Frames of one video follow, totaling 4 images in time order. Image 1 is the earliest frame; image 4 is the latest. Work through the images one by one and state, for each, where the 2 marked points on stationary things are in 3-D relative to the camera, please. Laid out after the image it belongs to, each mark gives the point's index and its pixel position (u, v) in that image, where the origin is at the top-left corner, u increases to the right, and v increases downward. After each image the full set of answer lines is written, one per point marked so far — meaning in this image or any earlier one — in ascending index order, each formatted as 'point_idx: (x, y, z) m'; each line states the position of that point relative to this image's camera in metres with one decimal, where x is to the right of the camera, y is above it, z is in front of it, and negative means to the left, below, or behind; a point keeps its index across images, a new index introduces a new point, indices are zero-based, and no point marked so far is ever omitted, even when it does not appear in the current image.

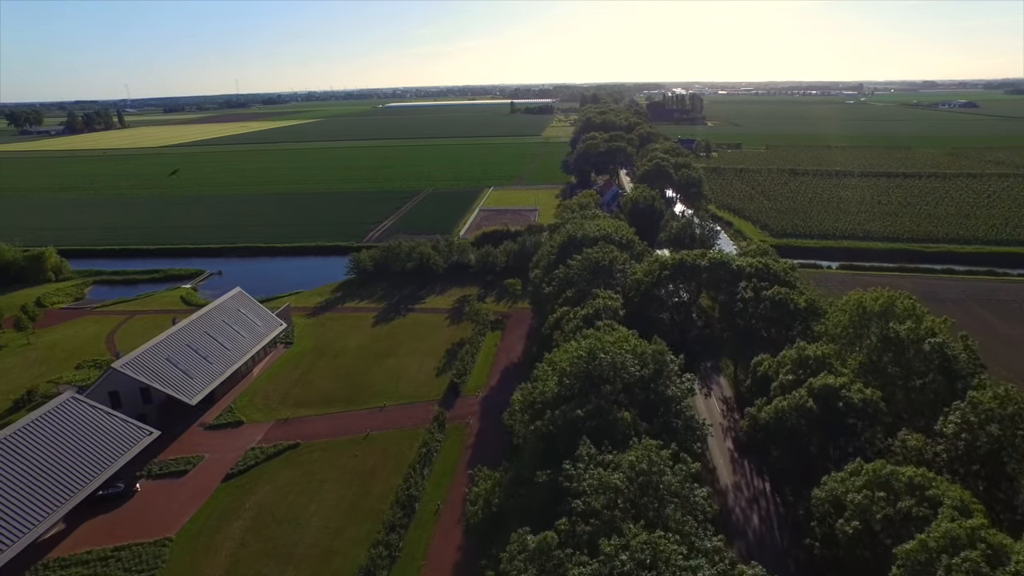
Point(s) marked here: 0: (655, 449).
0: (+3.0, -3.3, +13.7) m
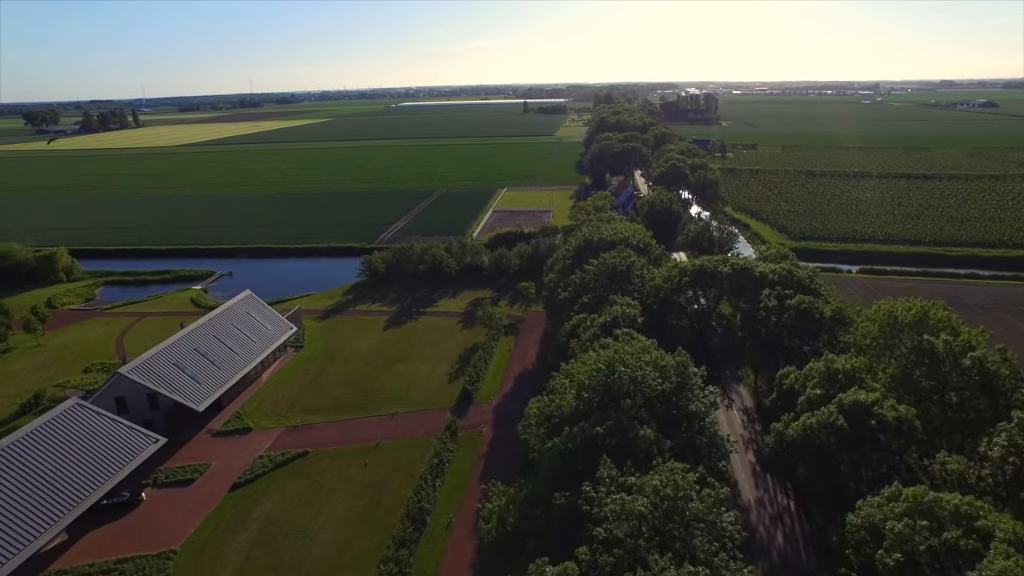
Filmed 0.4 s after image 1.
0: (+3.3, -3.6, +13.0) m
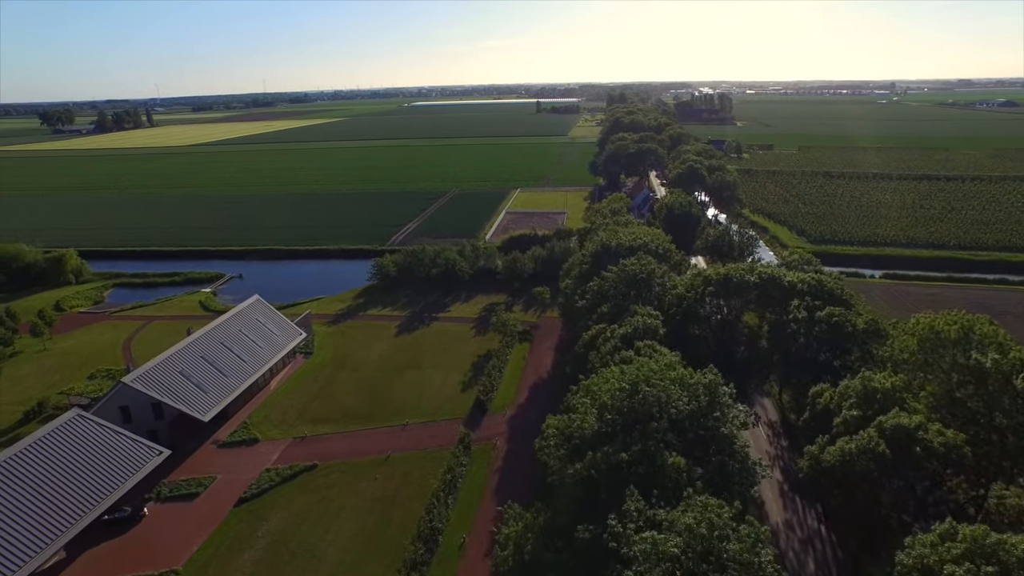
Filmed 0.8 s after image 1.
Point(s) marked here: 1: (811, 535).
0: (+3.6, -3.9, +12.0) m
1: (+8.4, -6.9, +18.5) m
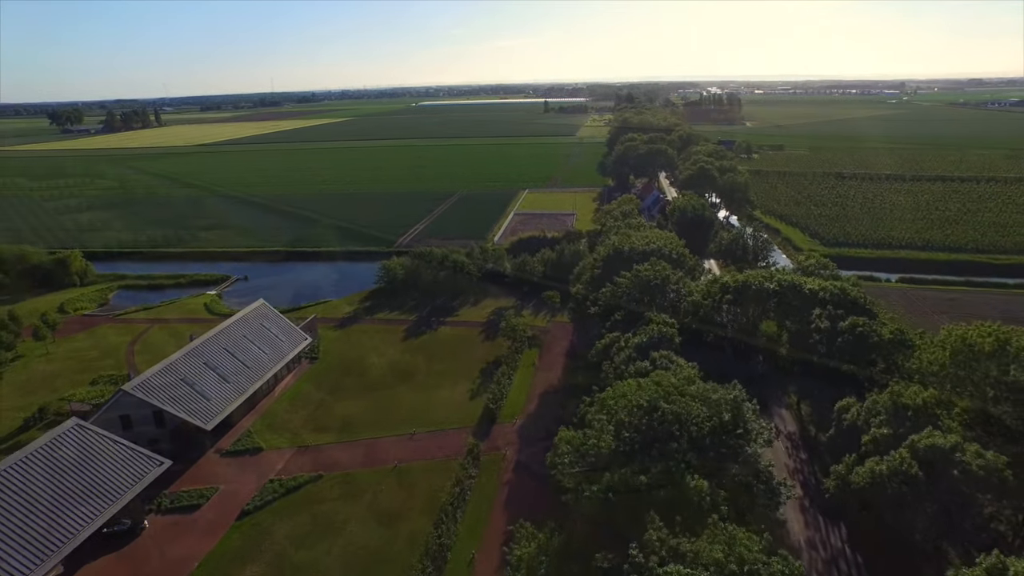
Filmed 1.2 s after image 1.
0: (+3.9, -4.2, +11.2) m
1: (+8.7, -7.2, +17.7) m
